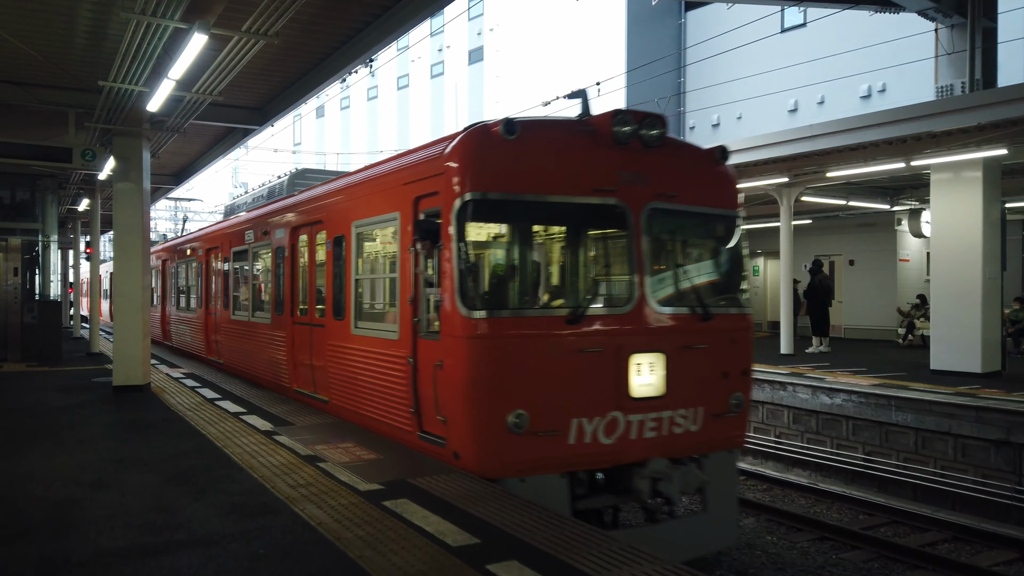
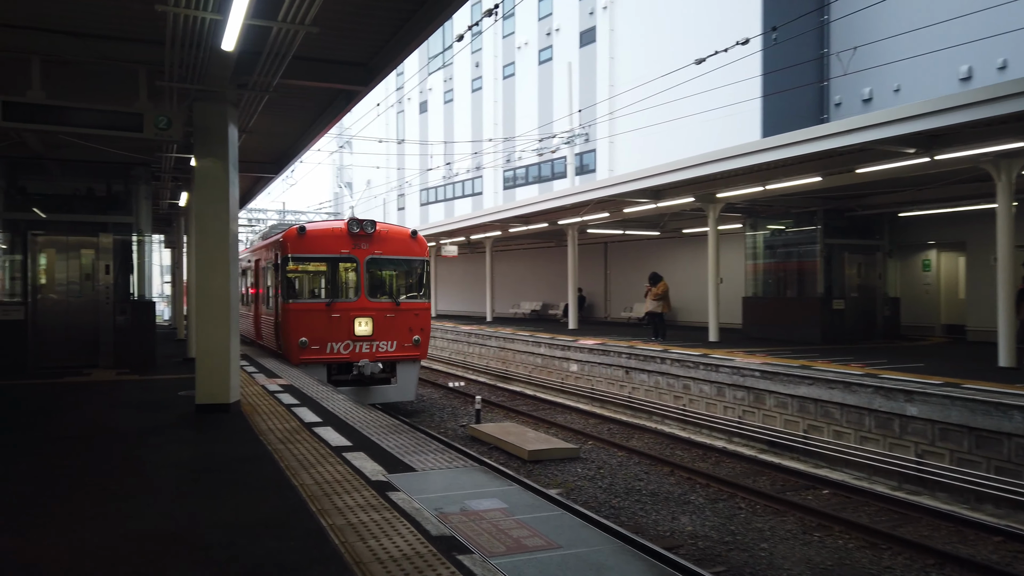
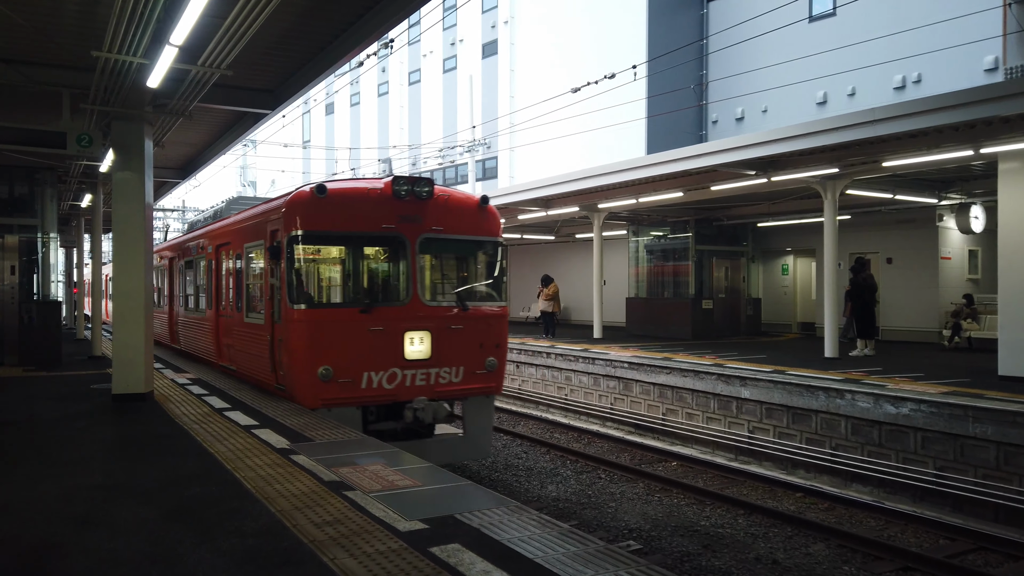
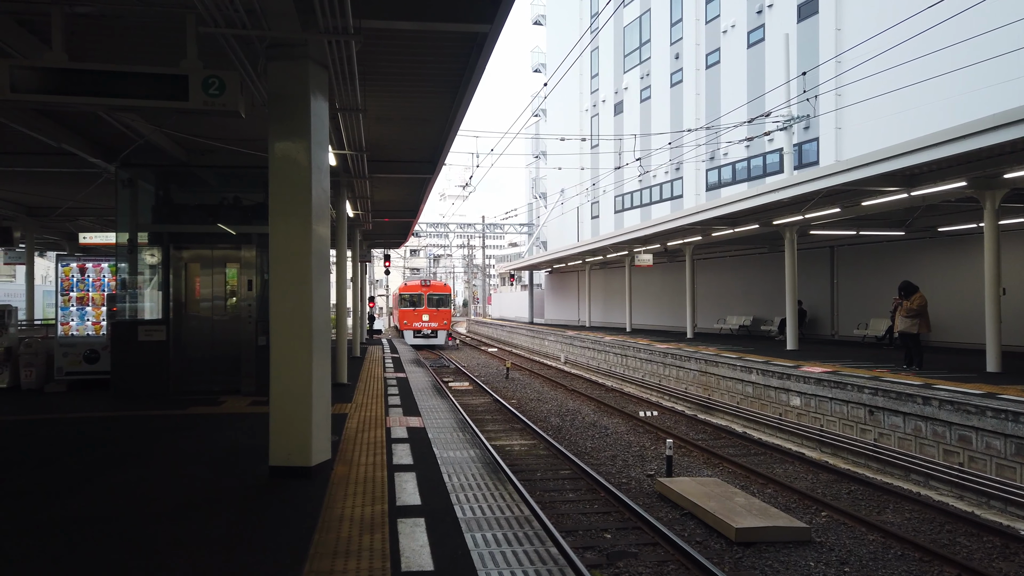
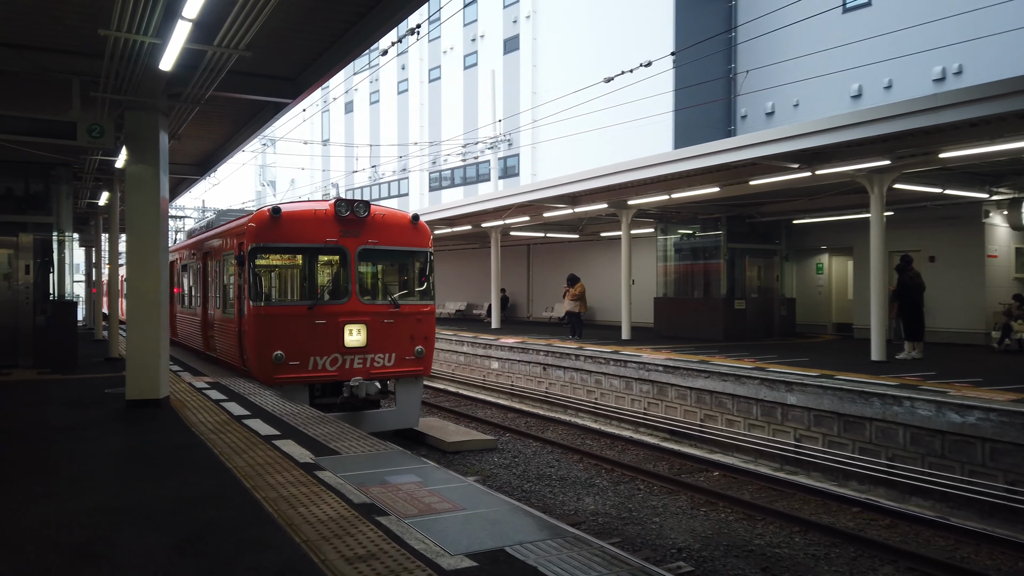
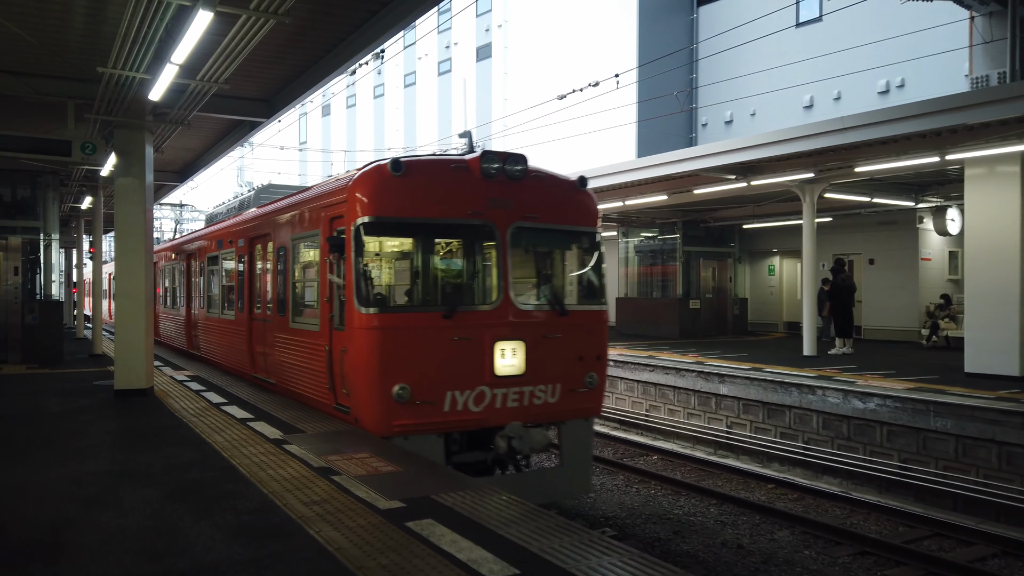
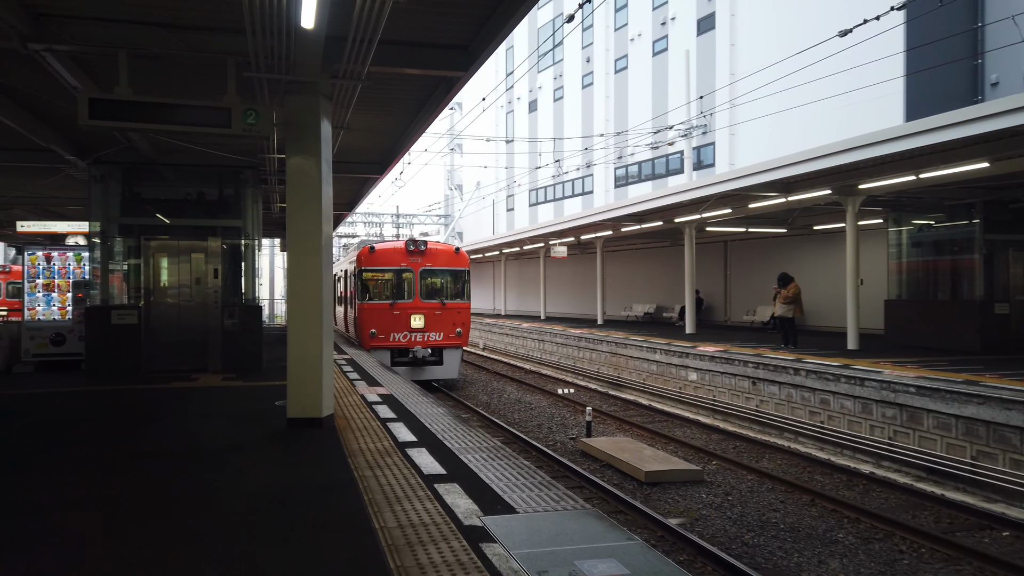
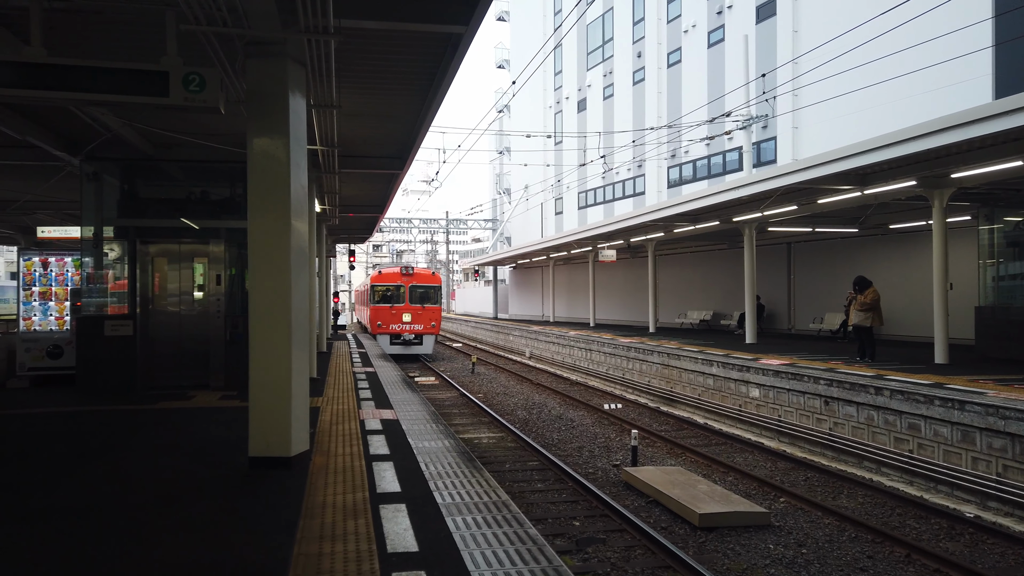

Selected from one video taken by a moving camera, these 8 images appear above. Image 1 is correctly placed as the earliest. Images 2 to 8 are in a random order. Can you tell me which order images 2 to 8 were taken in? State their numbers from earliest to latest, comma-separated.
6, 3, 5, 2, 7, 8, 4
